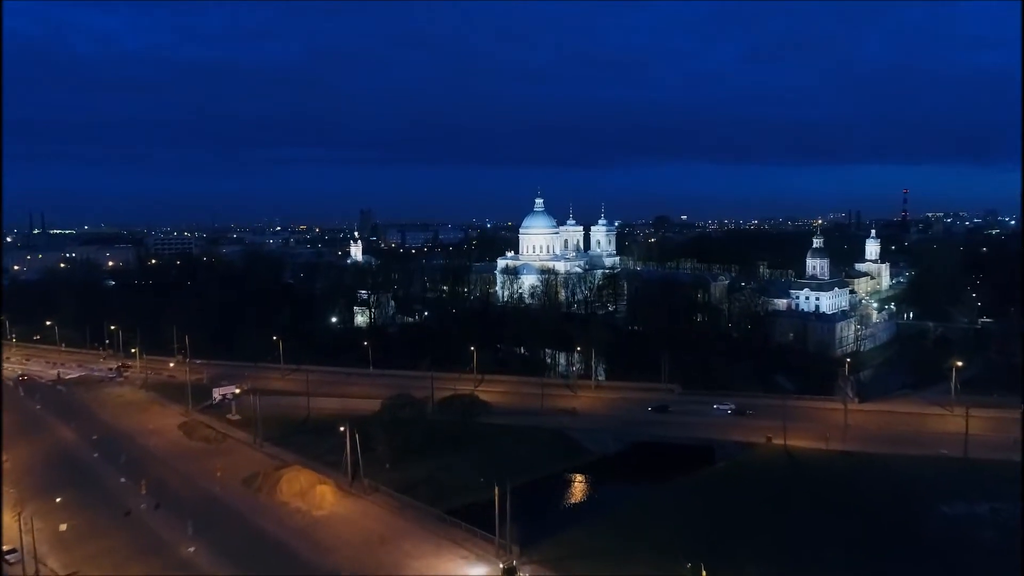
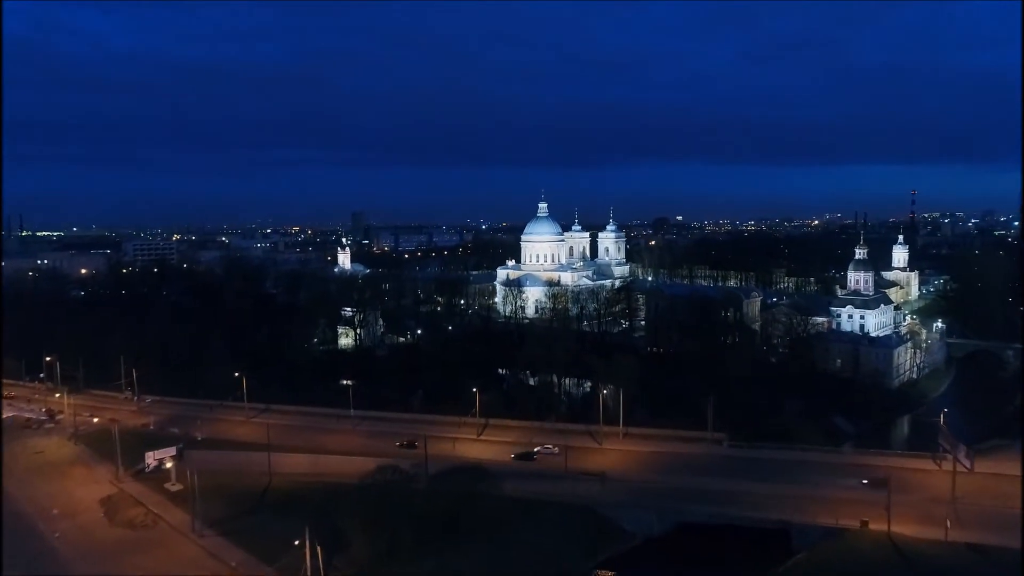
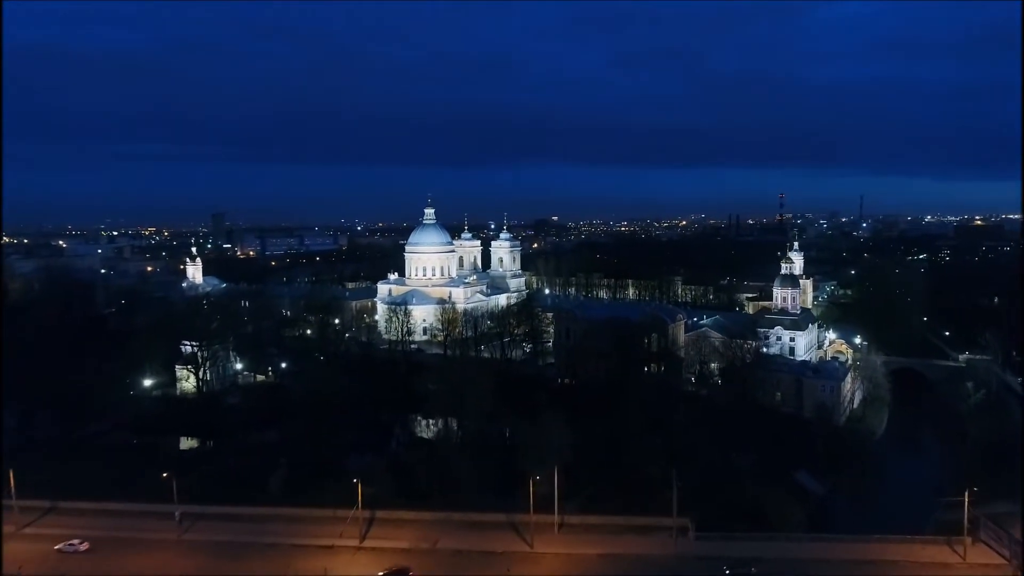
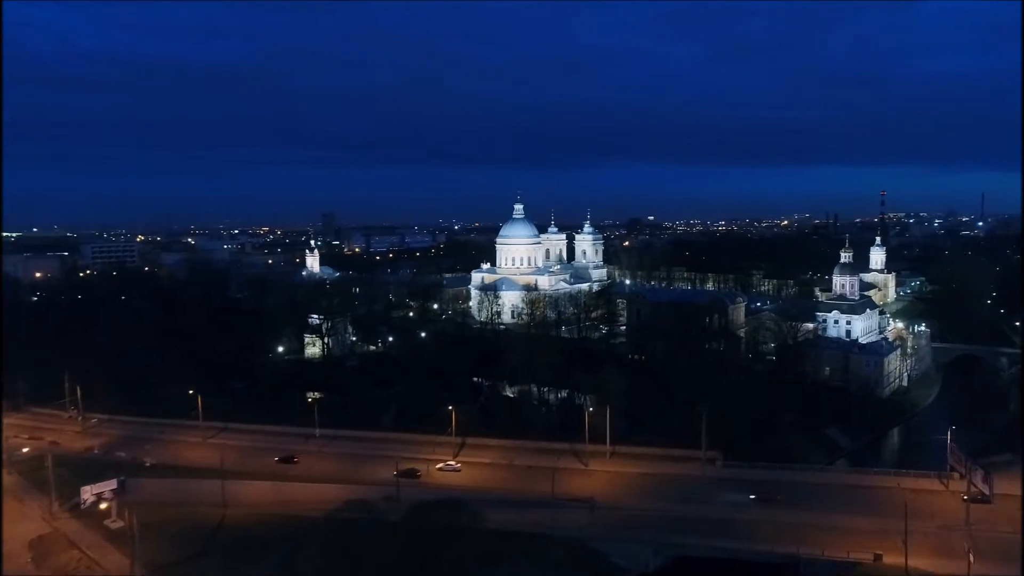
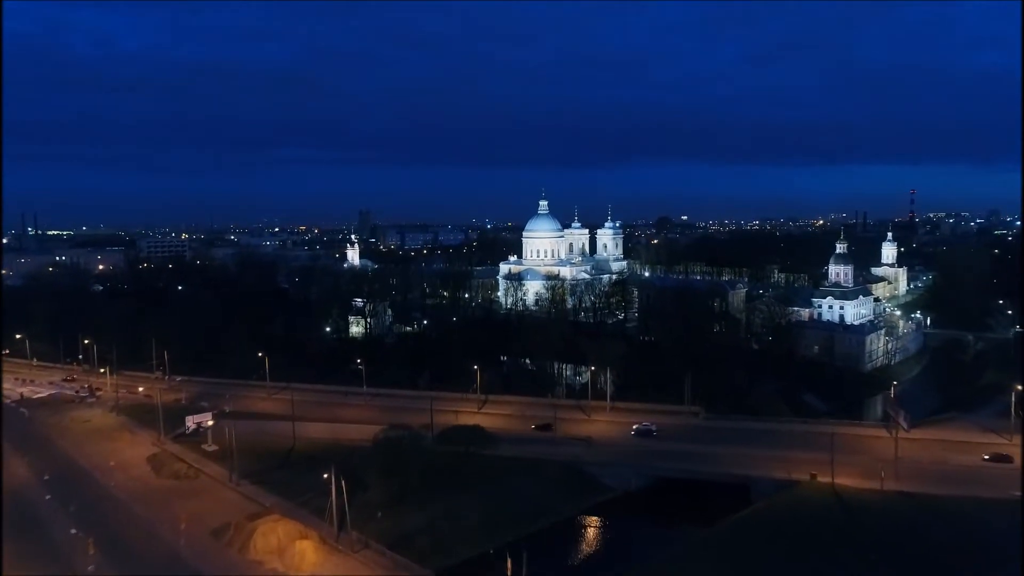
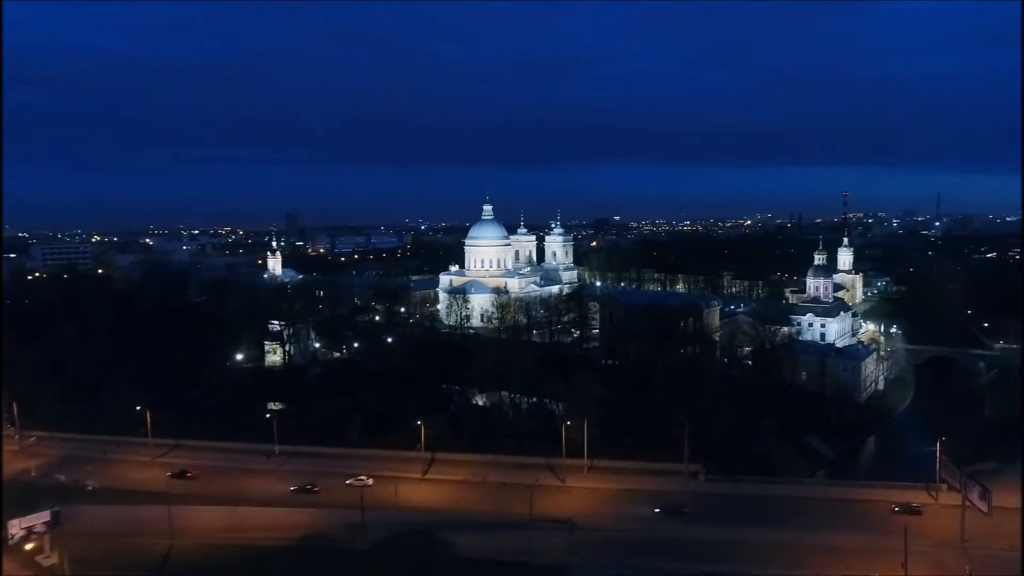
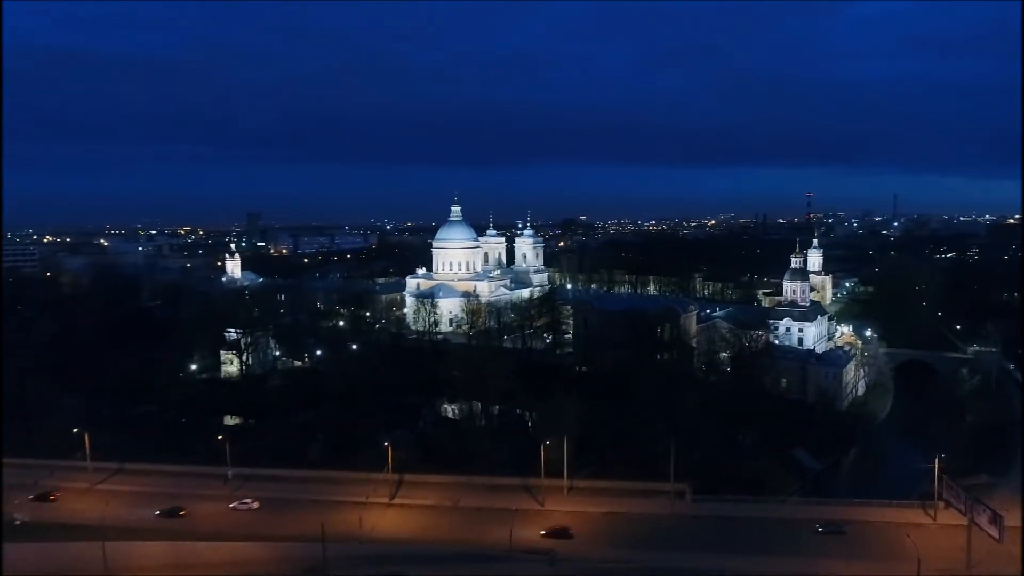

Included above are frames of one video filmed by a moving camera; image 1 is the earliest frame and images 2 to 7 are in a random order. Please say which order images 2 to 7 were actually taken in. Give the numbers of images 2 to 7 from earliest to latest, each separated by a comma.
5, 2, 4, 6, 7, 3
